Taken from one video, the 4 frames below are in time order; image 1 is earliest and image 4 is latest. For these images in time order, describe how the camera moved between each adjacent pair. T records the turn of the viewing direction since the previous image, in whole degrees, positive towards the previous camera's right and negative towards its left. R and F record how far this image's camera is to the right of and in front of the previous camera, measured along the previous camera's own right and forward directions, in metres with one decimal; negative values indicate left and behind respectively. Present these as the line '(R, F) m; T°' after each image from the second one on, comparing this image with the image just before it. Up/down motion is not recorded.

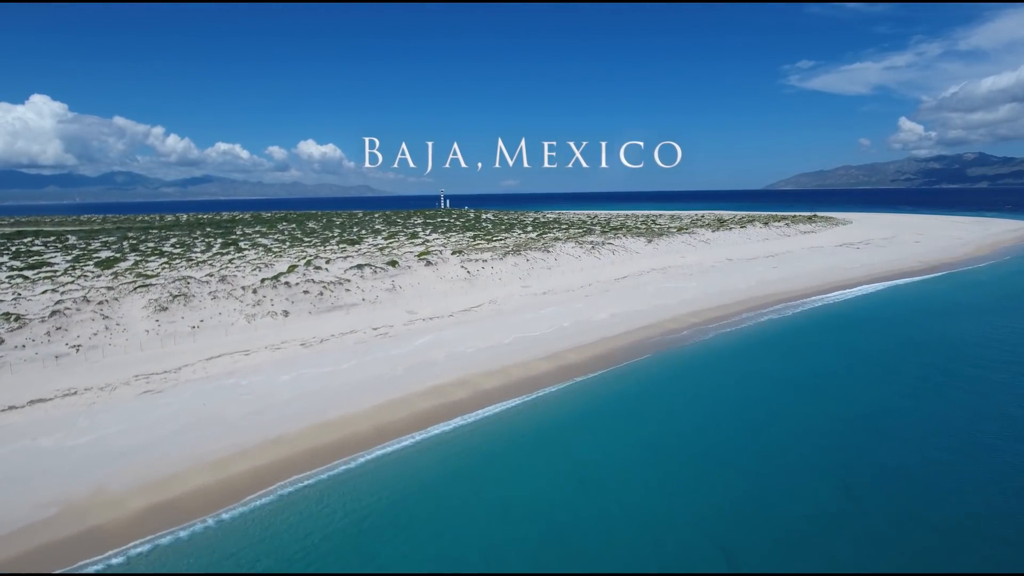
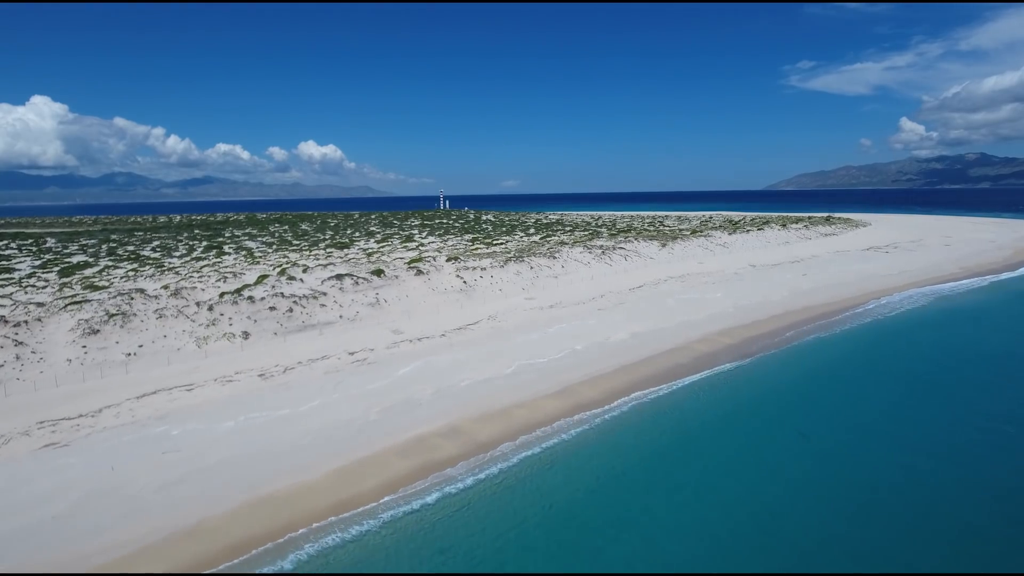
(-0.1, +2.3) m; 0°
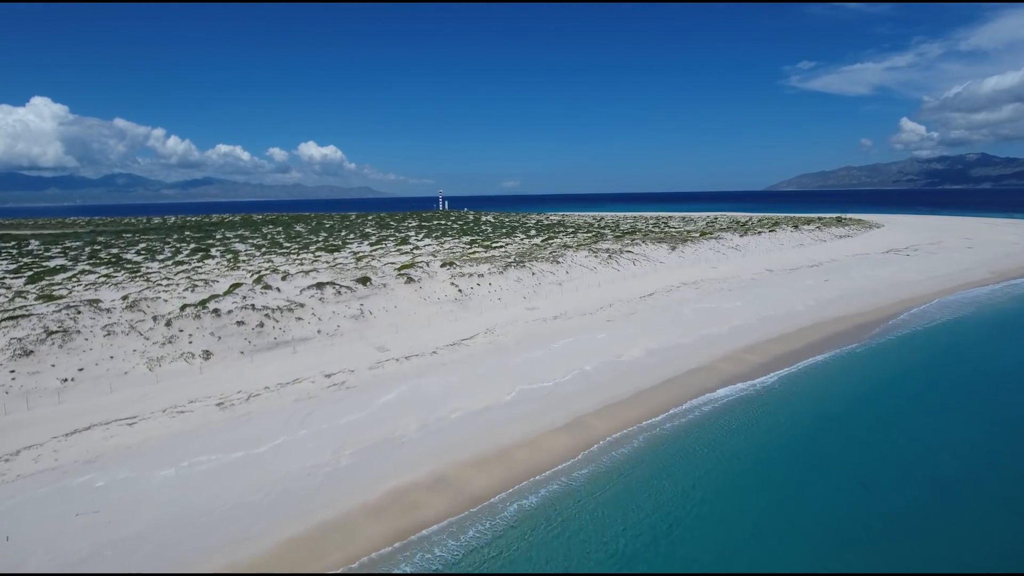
(0.0, +1.5) m; 0°
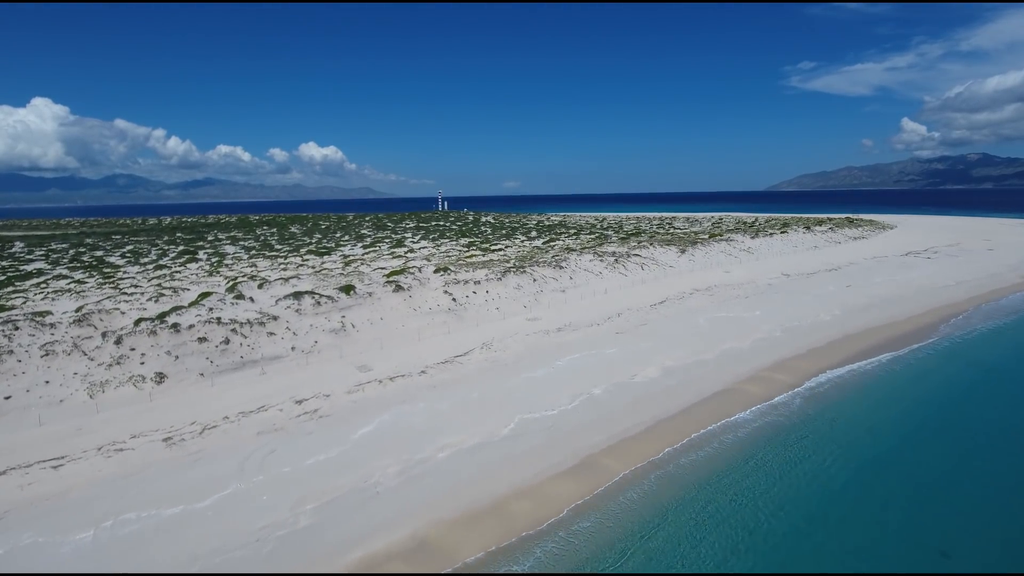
(0.0, +1.4) m; 0°
